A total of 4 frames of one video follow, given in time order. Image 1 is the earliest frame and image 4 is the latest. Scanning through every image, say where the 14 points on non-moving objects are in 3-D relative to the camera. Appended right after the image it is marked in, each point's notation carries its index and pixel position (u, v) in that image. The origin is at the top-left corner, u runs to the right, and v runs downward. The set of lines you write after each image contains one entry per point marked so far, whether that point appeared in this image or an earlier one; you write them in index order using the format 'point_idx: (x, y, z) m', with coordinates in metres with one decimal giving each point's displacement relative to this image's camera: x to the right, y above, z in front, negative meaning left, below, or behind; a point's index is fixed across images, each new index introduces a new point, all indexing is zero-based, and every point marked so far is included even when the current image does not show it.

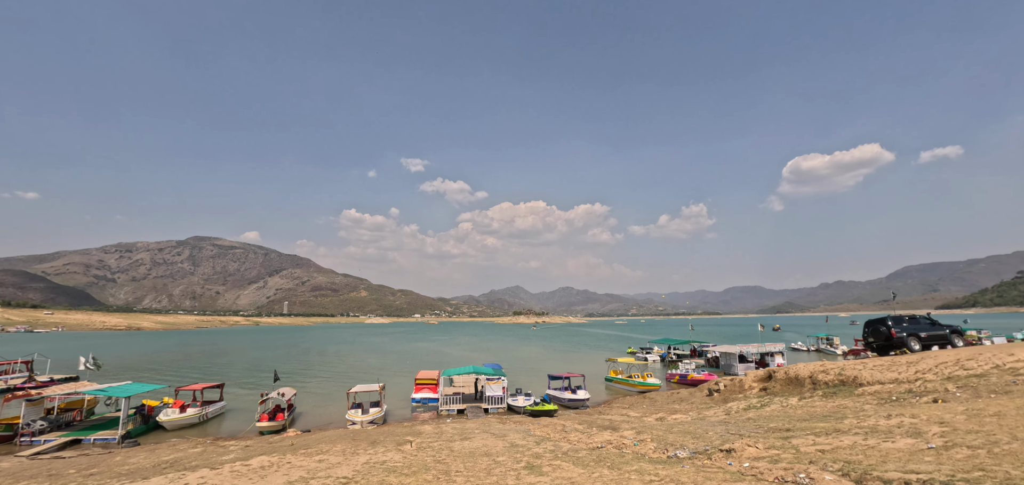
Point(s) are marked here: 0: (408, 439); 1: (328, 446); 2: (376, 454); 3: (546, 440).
0: (-4.2, -8.4, +19.0) m
1: (-7.5, -8.7, +18.8) m
2: (-4.7, -7.8, +16.1) m
3: (+1.4, -7.4, +16.9) m
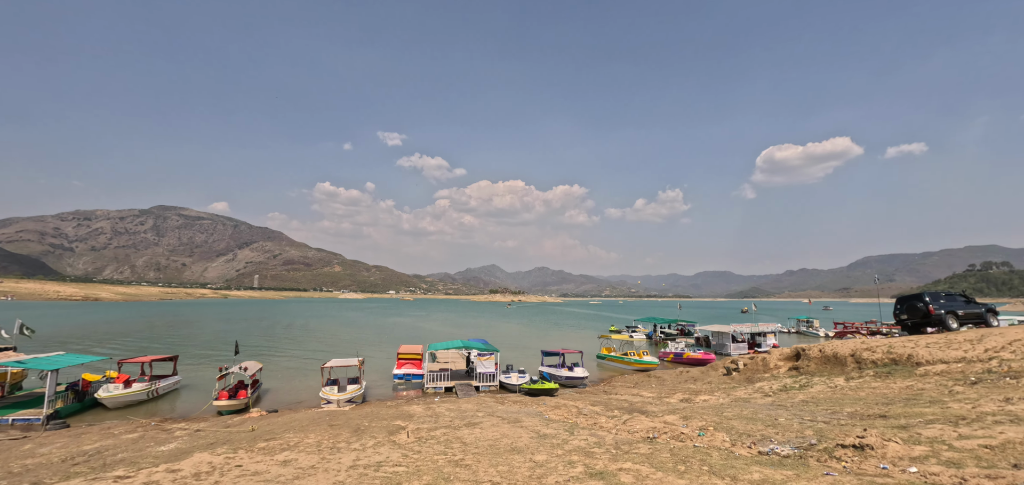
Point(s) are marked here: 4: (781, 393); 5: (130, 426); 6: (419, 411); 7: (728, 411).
0: (-3.7, -6.3, +15.5) m
1: (-7.0, -6.6, +15.1) m
2: (-4.0, -5.9, +12.5) m
3: (+2.0, -5.6, +13.7) m
4: (+11.5, -6.4, +19.2) m
5: (-17.1, -8.2, +20.0) m
6: (-4.0, -7.4, +19.6) m
7: (+7.5, -5.8, +15.5) m
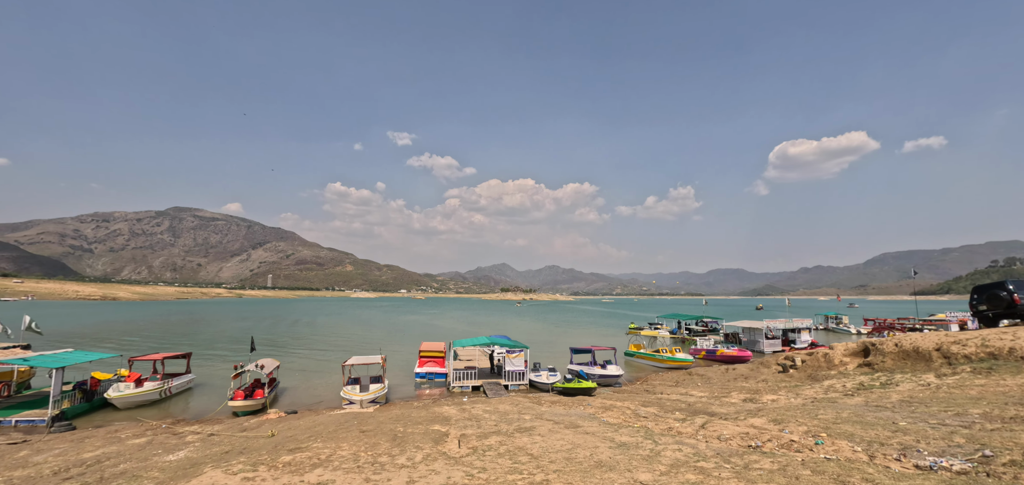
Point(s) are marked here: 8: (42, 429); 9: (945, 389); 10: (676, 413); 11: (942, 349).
0: (-2.1, -5.7, +13.5) m
1: (-5.4, -5.9, +13.2) m
2: (-2.4, -5.3, +10.6) m
3: (+3.7, -4.9, +11.6) m
4: (+13.2, -5.6, +16.9) m
5: (-15.3, -7.6, +18.4) m
6: (-2.3, -6.7, +17.7) m
7: (+9.2, -5.1, +13.3) m
8: (-19.5, -7.7, +18.6) m
9: (+14.9, -5.0, +15.4) m
10: (+5.9, -6.2, +16.3) m
11: (+18.1, -4.5, +18.9) m
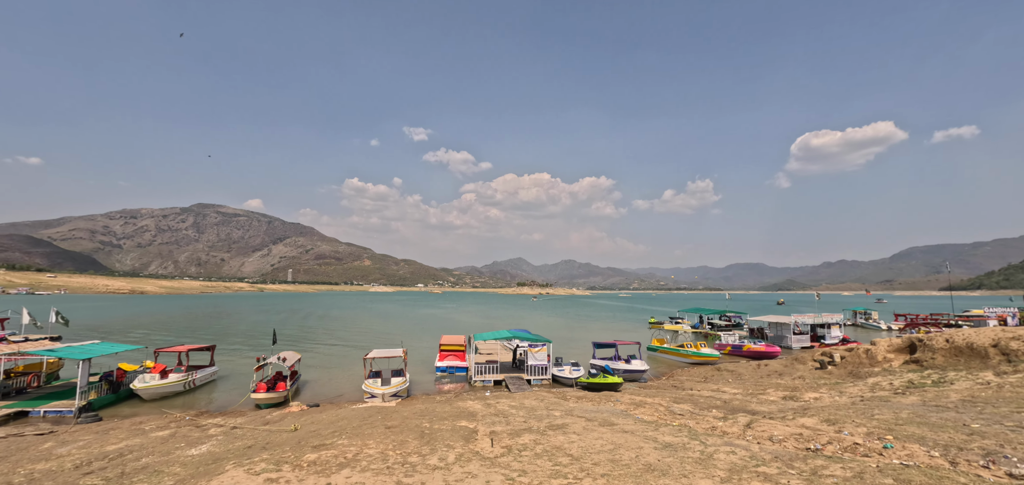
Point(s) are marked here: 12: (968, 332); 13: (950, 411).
0: (-1.2, -5.3, +12.9) m
1: (-4.5, -5.6, +12.7) m
2: (-1.6, -5.0, +10.0) m
3: (+4.5, -4.6, +10.8) m
4: (+14.2, -5.2, +15.7) m
5: (-14.2, -7.3, +18.3) m
6: (-1.2, -6.3, +17.1) m
7: (+10.0, -4.7, +12.3) m
8: (-18.4, -7.3, +18.6) m
9: (+15.8, -4.6, +14.2) m
10: (+6.9, -5.8, +15.4) m
11: (+19.1, -4.0, +17.6) m
12: (+19.8, -3.9, +19.4) m
13: (+11.7, -4.5, +11.9) m
